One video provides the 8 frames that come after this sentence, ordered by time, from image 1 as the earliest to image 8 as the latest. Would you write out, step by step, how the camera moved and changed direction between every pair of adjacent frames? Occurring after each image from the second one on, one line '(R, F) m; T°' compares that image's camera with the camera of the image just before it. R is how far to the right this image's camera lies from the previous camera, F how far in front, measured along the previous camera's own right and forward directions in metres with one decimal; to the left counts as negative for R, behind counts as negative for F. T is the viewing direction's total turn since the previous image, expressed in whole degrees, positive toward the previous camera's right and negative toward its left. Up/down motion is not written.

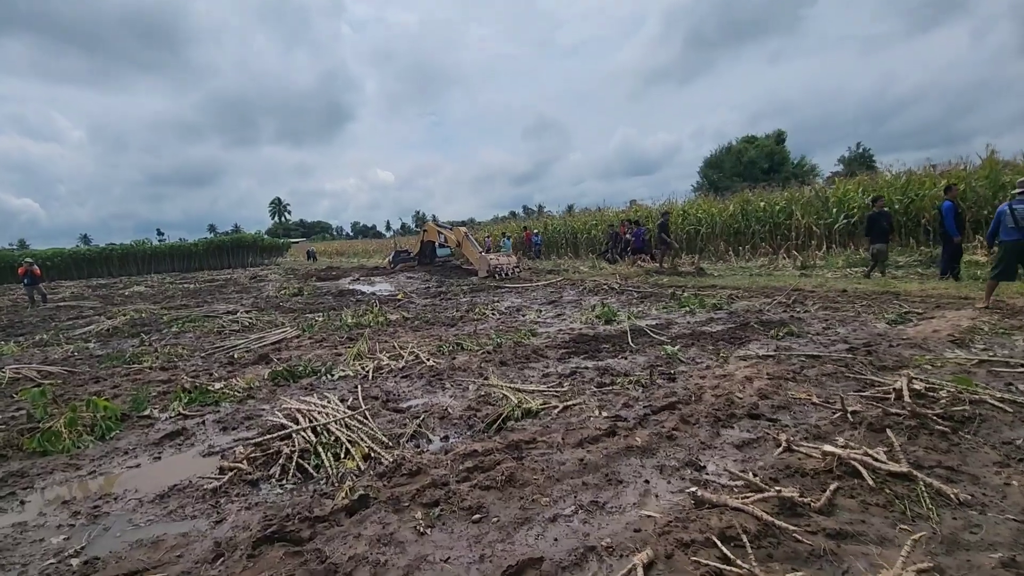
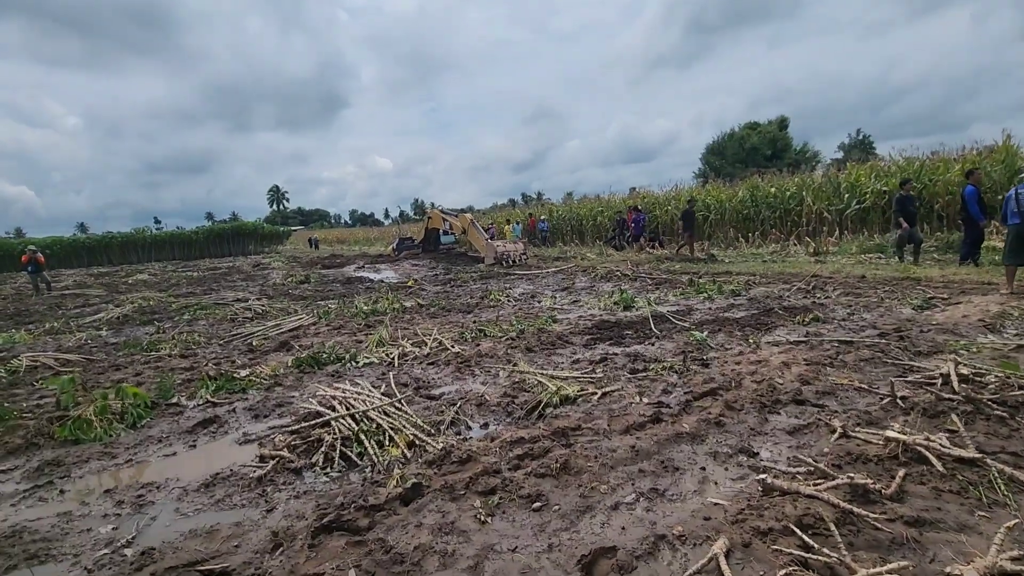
(-0.3, +0.1) m; 0°
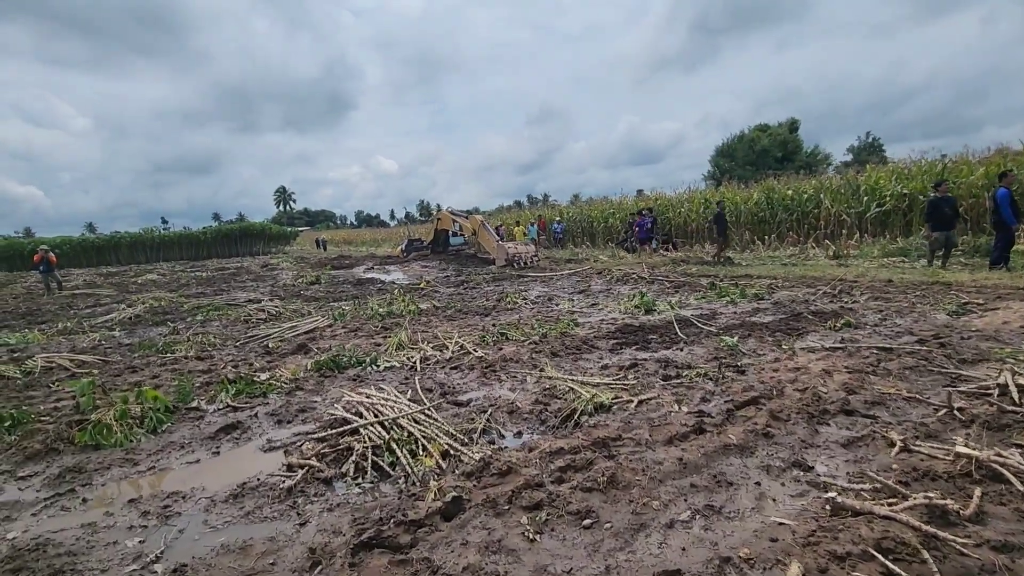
(-0.2, +0.1) m; -1°
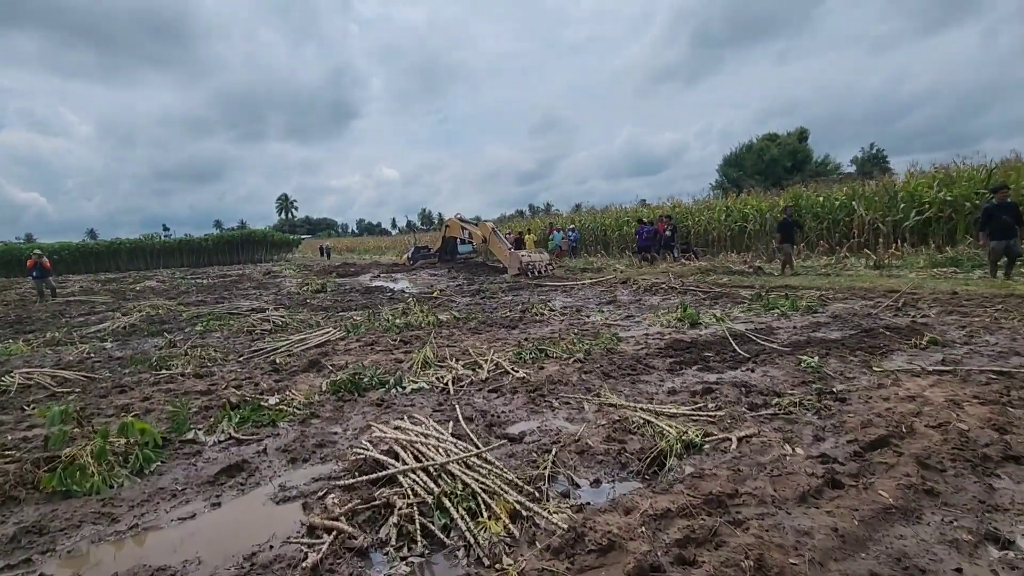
(-0.4, +0.7) m; 0°
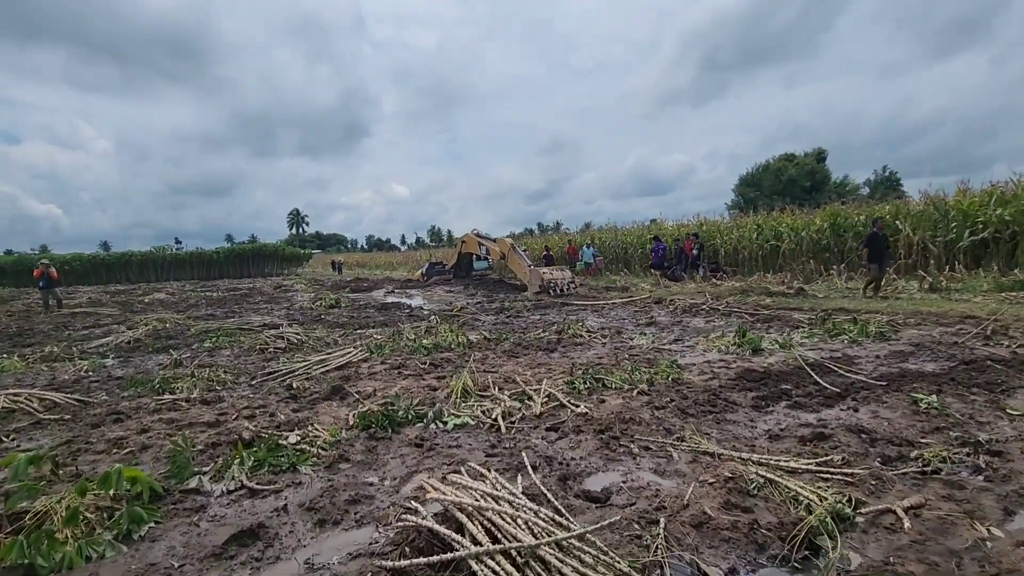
(-0.4, +0.7) m; -1°
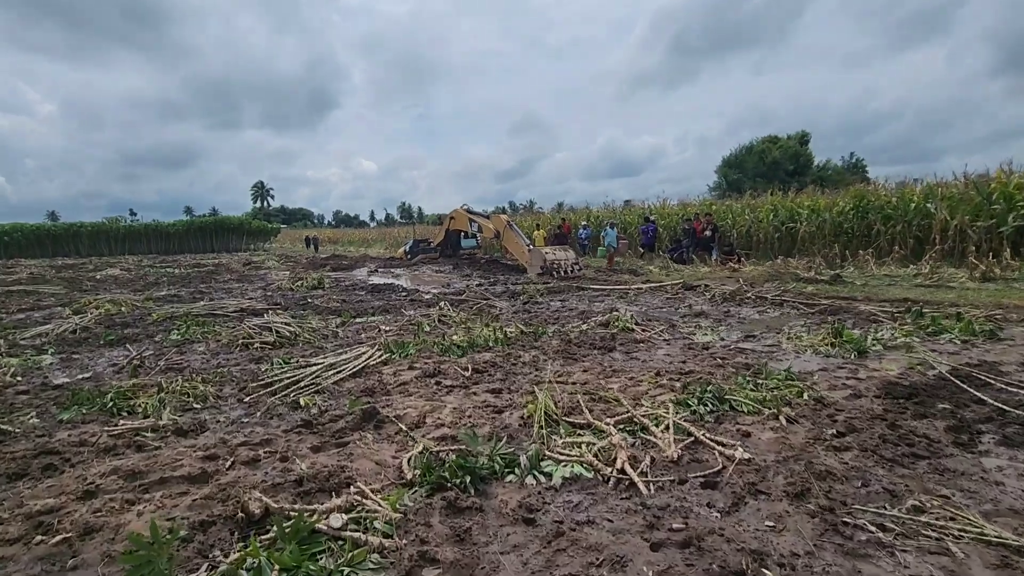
(-0.9, +1.4) m; +3°
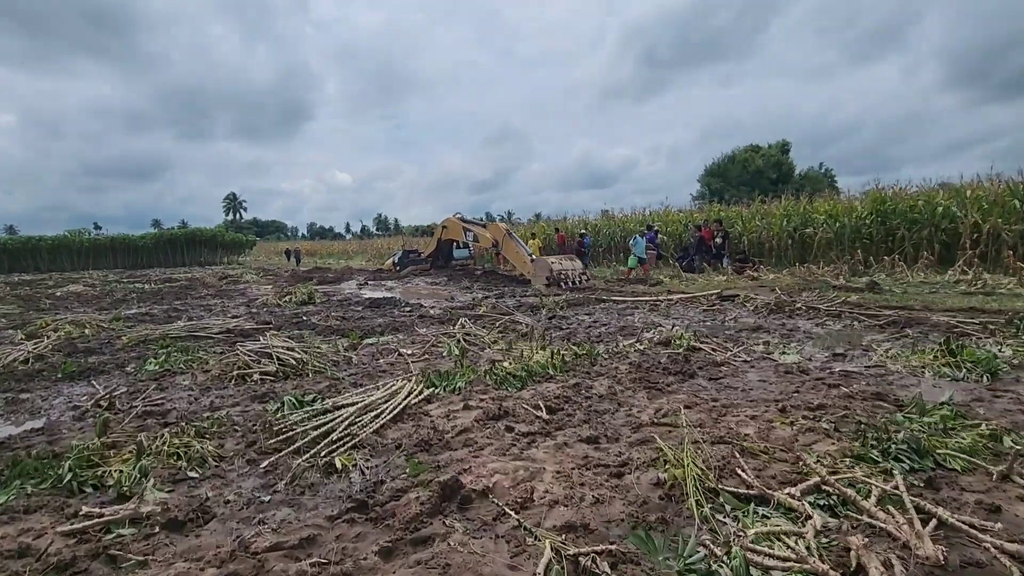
(-0.8, +1.0) m; +3°
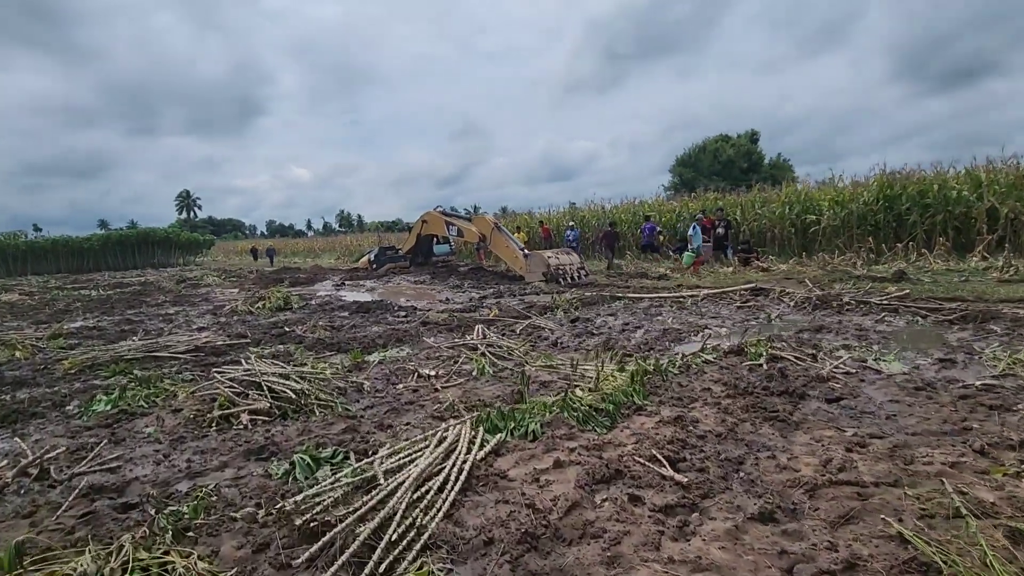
(-0.7, +1.1) m; +4°
